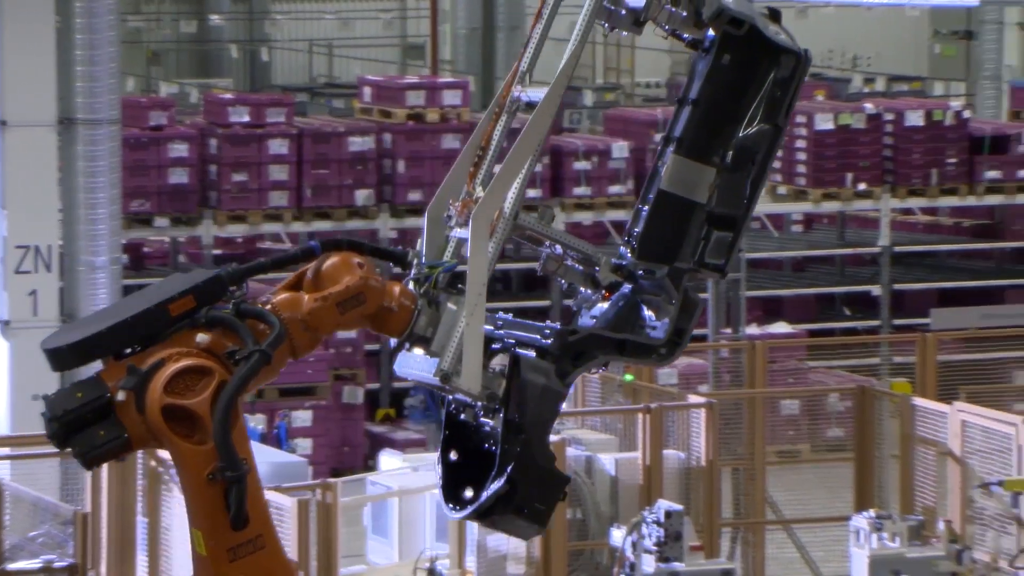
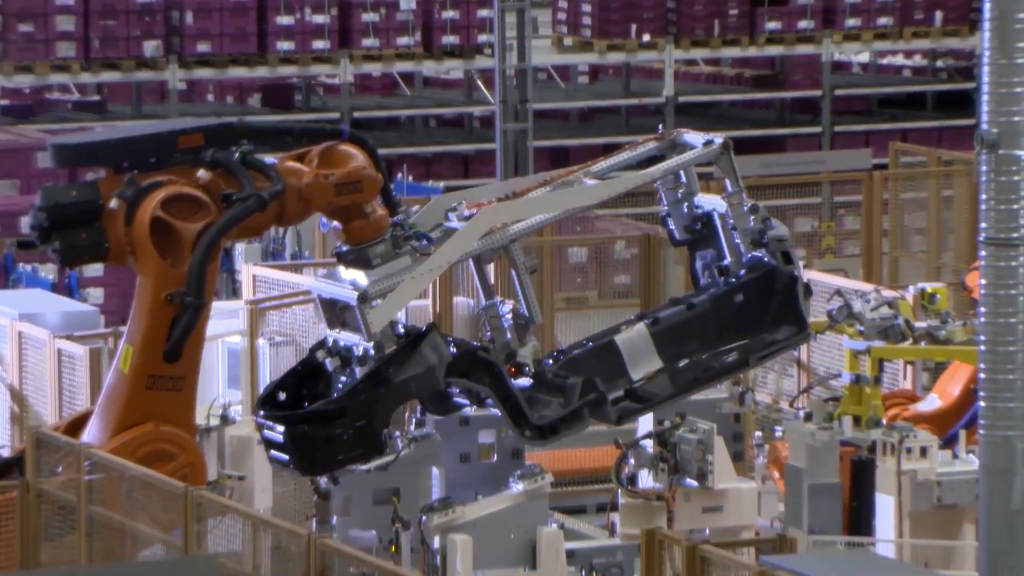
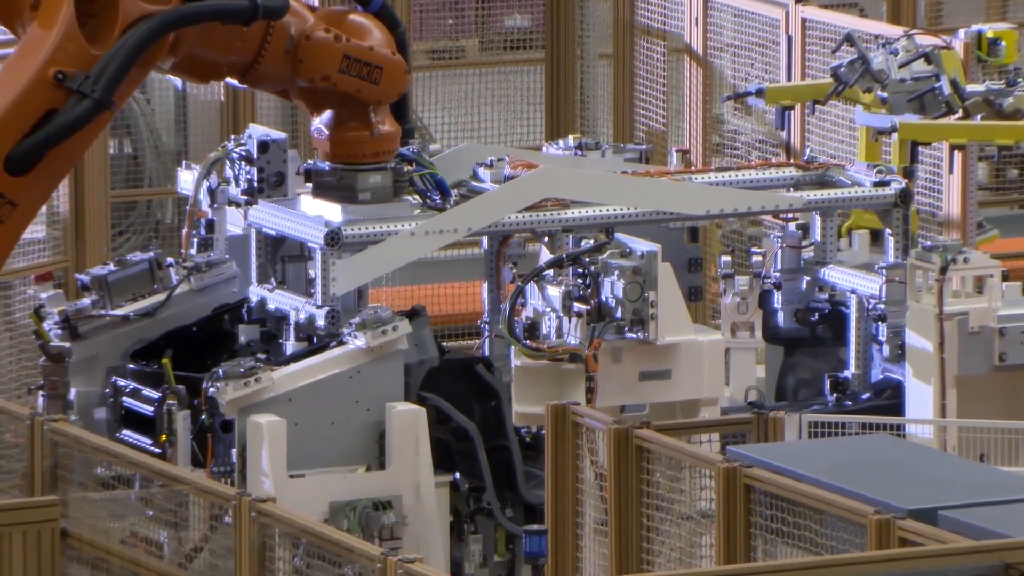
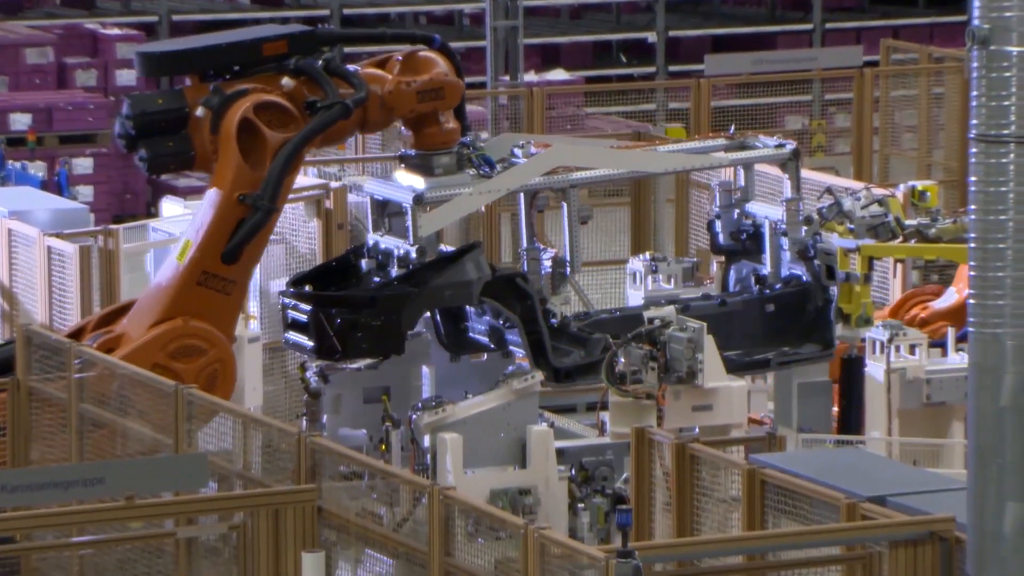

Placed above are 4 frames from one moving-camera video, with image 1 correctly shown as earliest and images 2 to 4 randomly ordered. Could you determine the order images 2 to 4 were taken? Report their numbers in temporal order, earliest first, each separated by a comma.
2, 4, 3
